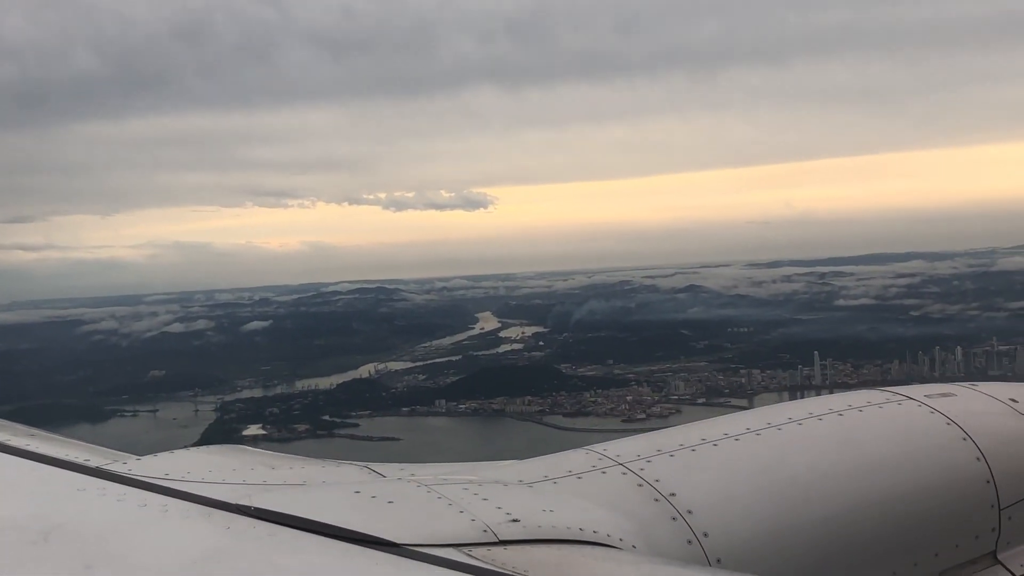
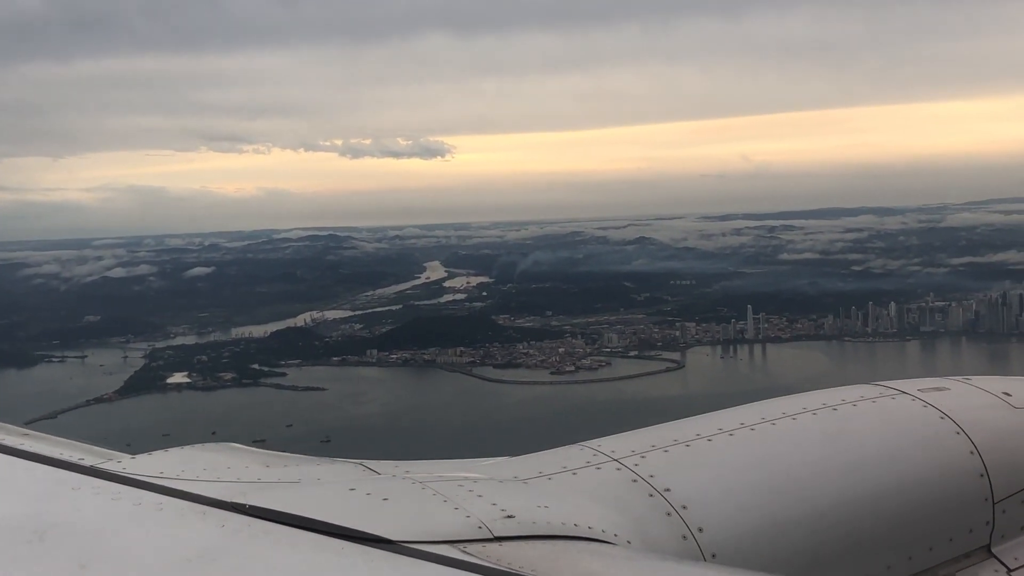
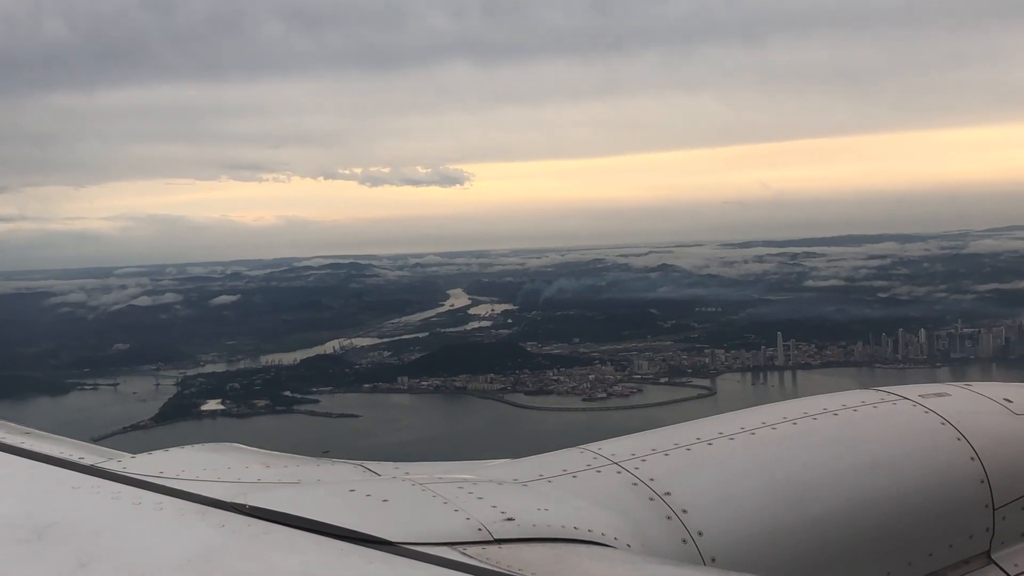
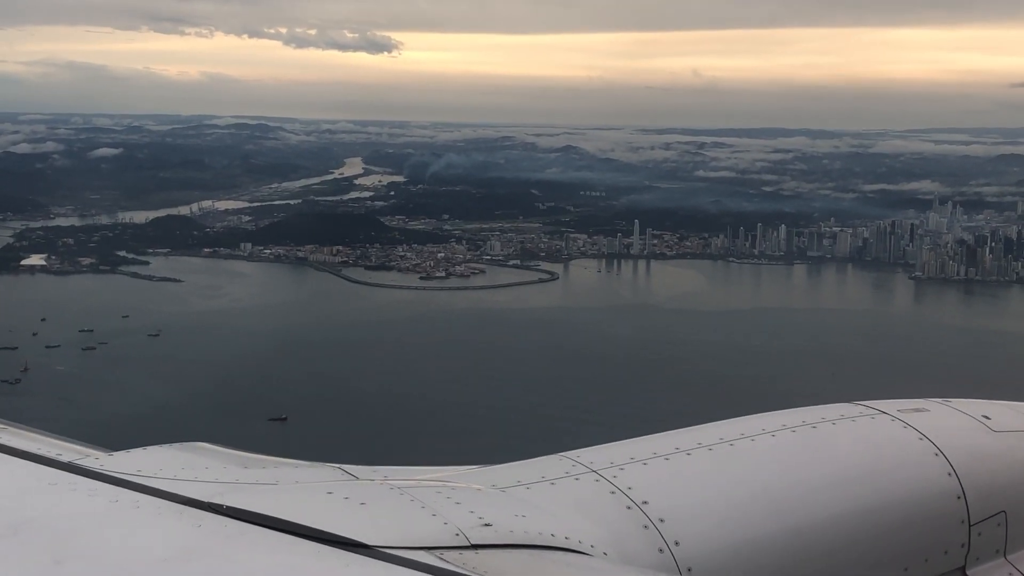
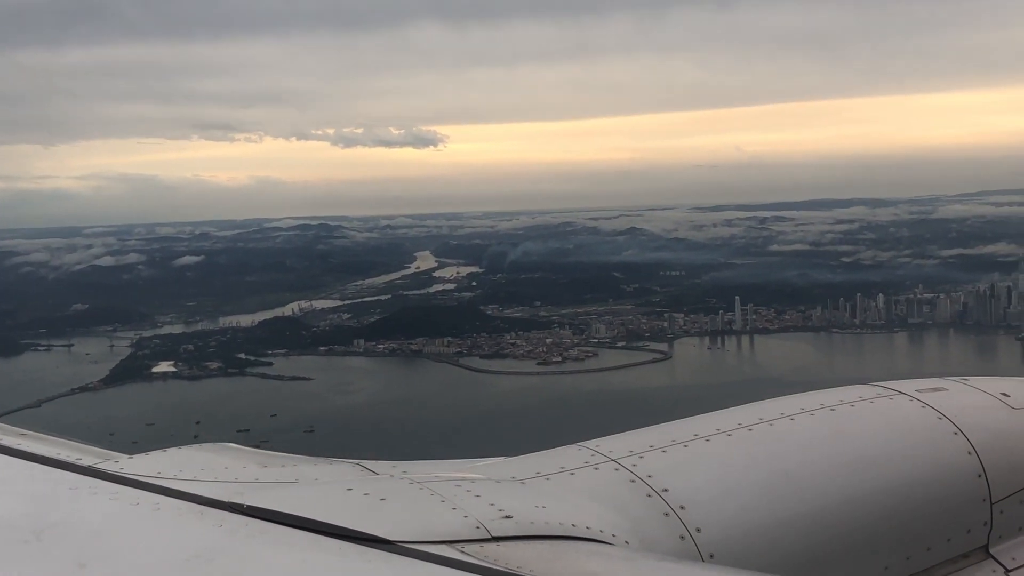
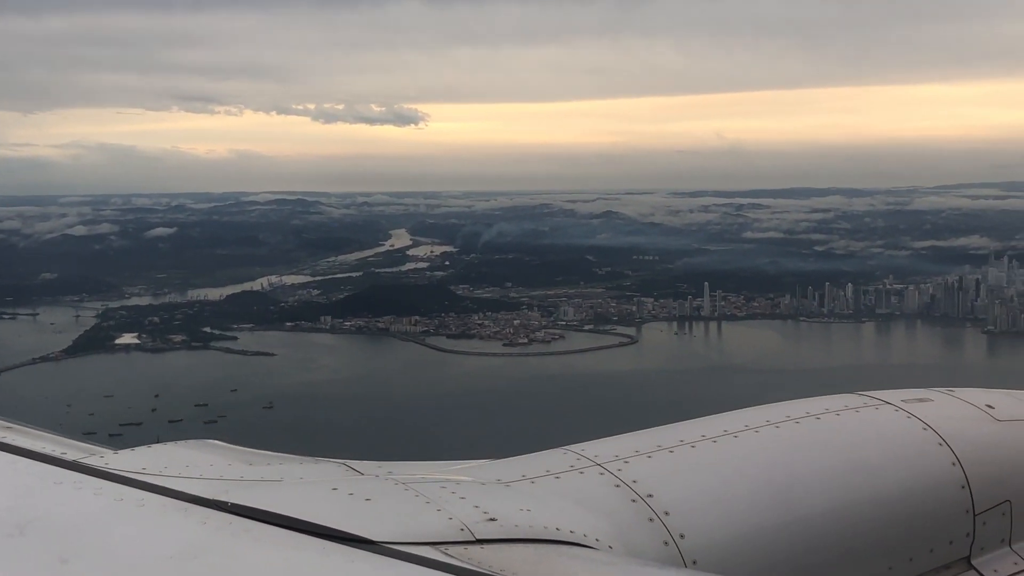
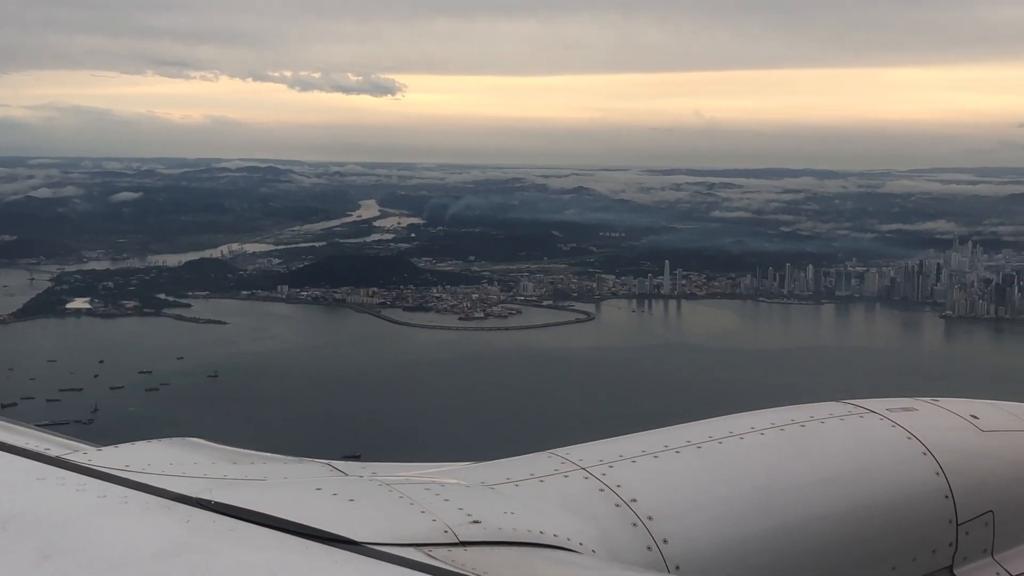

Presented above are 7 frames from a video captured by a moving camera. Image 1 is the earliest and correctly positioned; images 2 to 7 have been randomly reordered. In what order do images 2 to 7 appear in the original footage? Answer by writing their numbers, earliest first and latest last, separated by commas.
3, 2, 5, 6, 7, 4
